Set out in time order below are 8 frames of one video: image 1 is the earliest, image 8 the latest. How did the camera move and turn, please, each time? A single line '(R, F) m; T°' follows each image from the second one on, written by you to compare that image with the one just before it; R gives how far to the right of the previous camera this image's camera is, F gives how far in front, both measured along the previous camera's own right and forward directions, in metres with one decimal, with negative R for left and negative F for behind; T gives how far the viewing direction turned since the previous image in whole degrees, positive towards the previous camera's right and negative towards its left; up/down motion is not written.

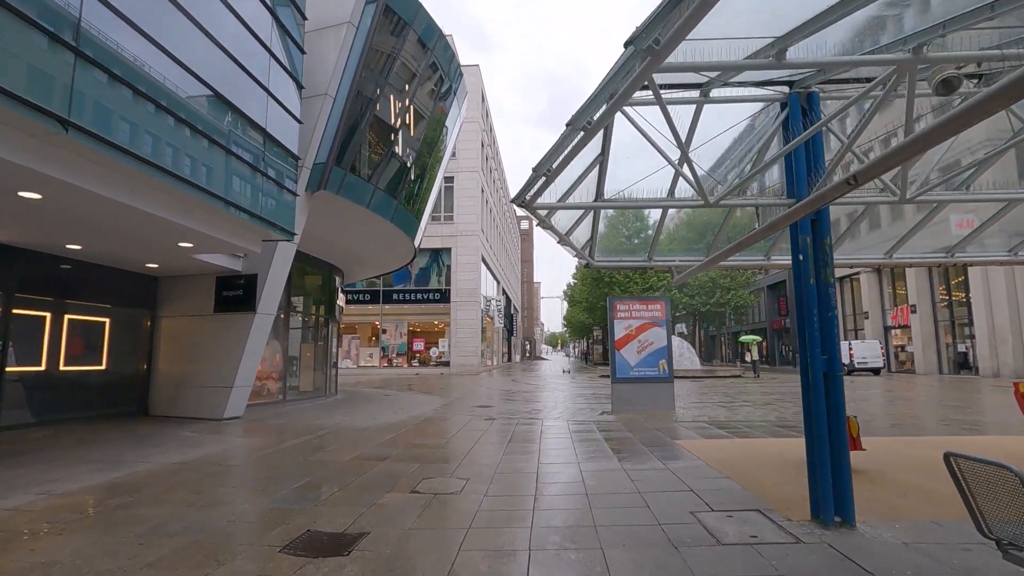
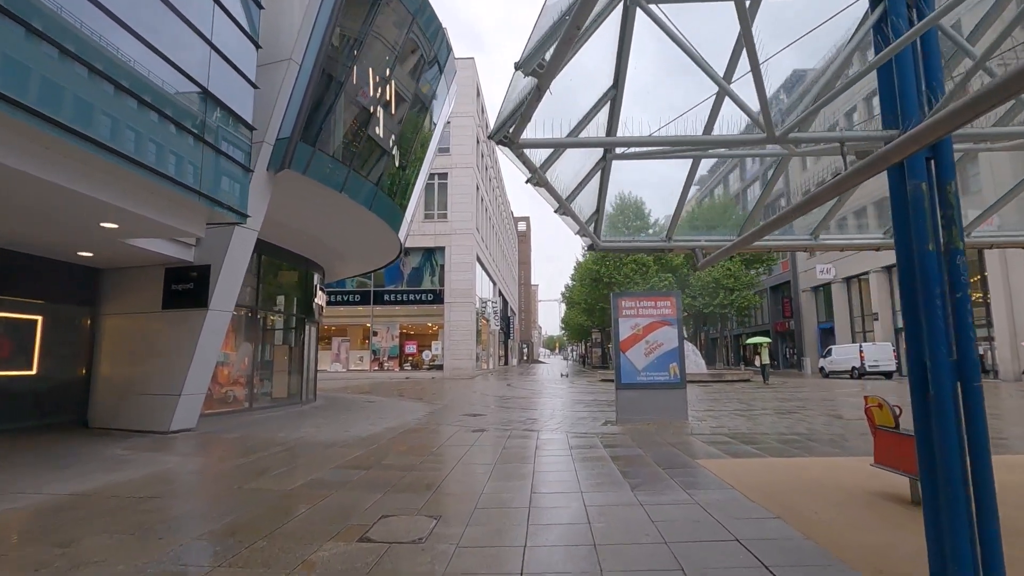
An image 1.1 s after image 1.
(+0.1, +1.4) m; 0°
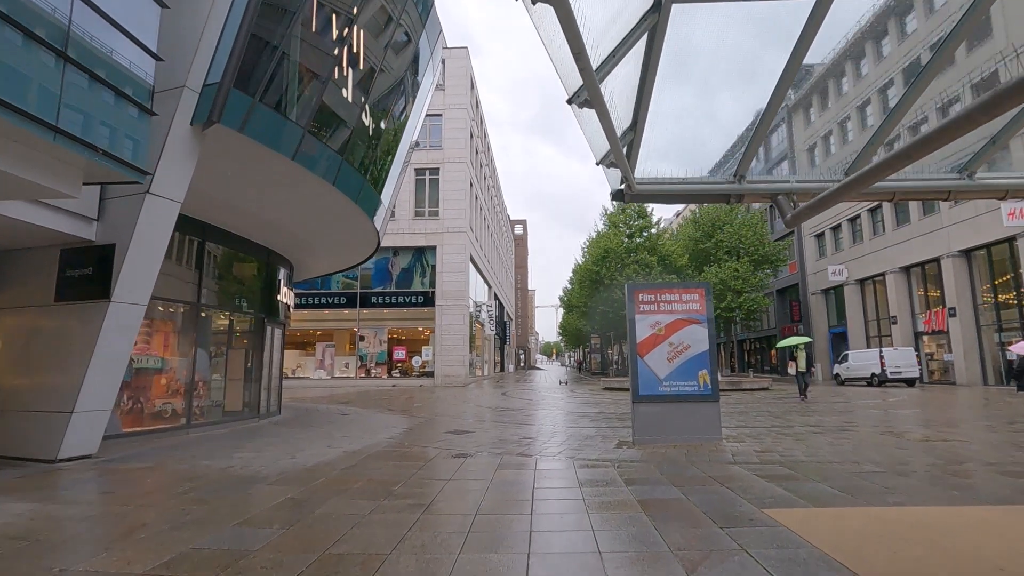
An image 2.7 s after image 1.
(+0.1, +2.1) m; 0°
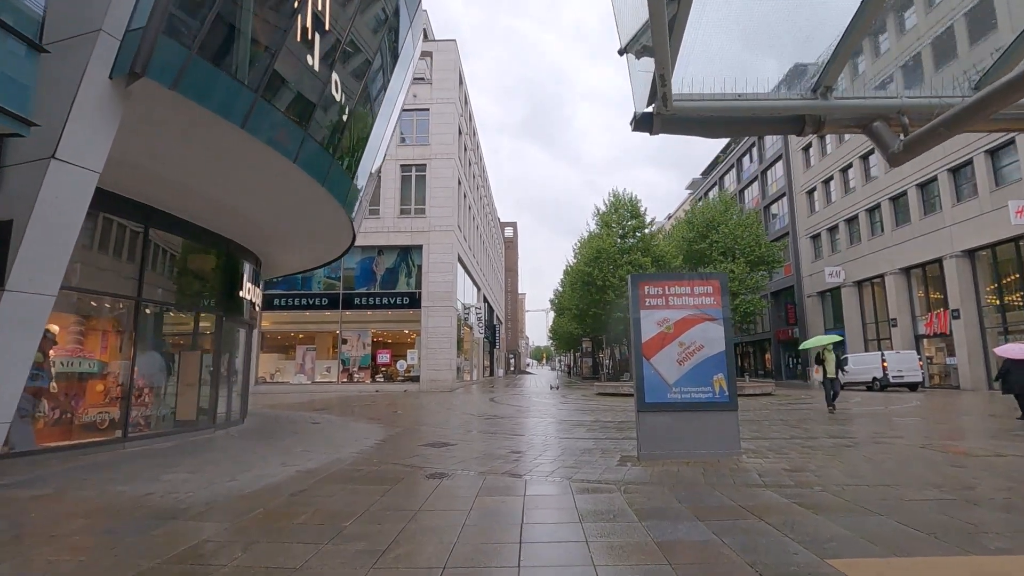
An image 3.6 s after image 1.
(+0.1, +1.3) m; +1°
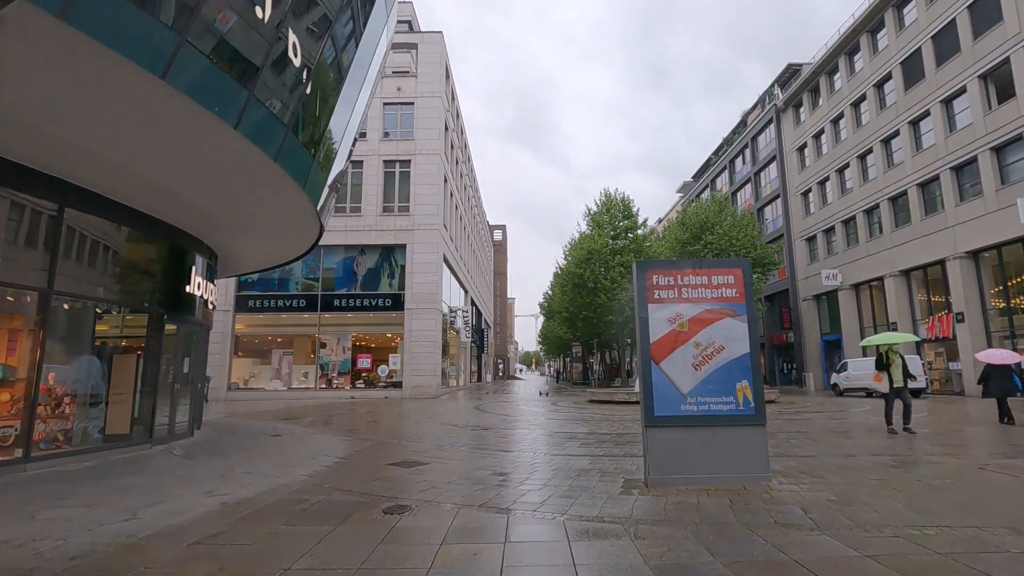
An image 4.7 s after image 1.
(+0.1, +1.4) m; +1°
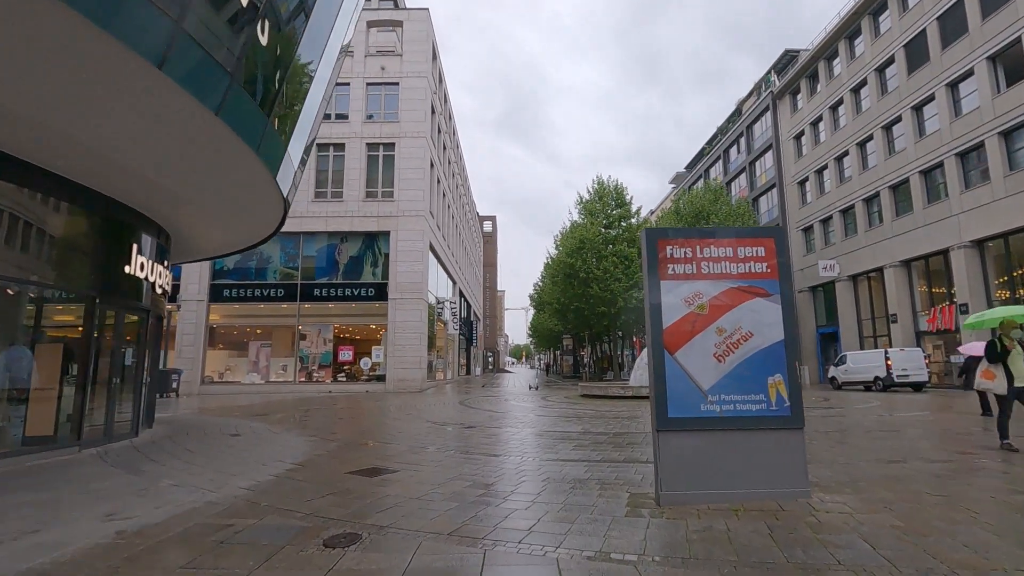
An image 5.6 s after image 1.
(+0.1, +1.2) m; +1°
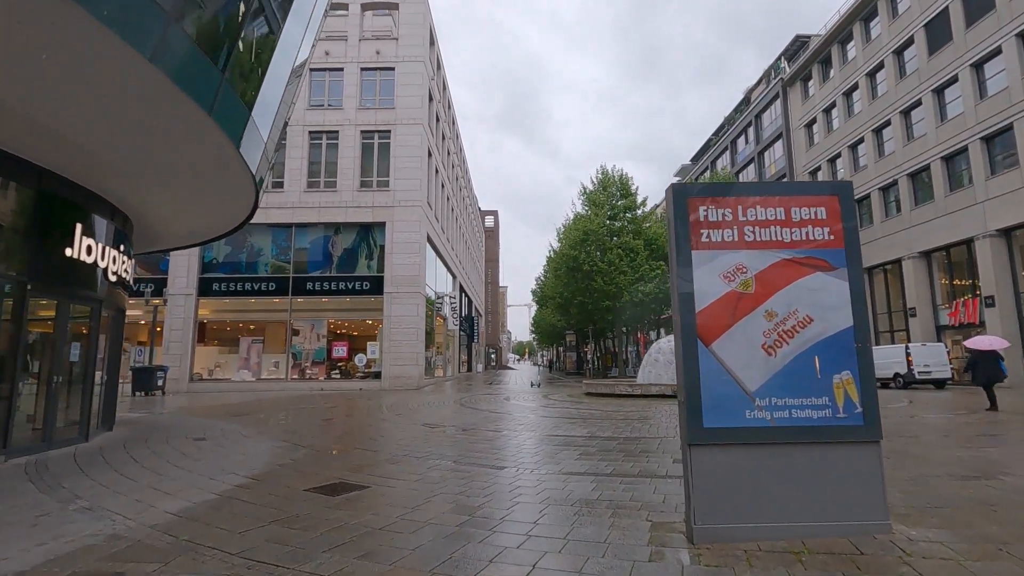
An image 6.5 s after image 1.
(+0.1, +1.2) m; 0°
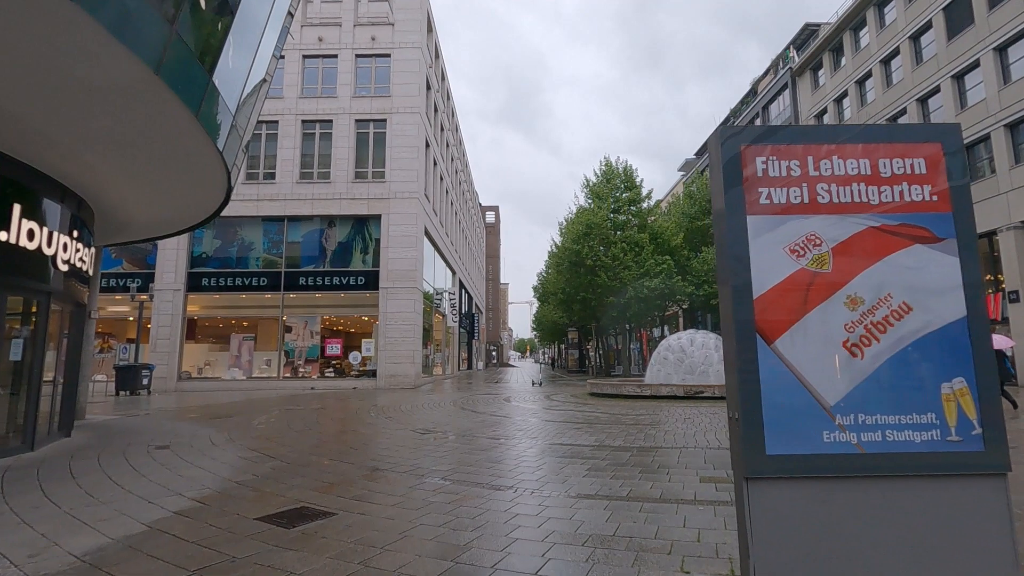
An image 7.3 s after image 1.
(0.0, +1.1) m; 0°
